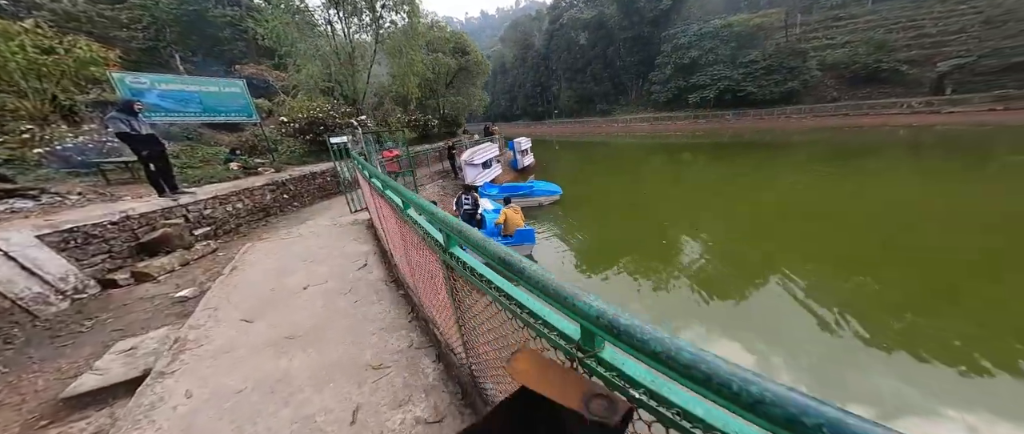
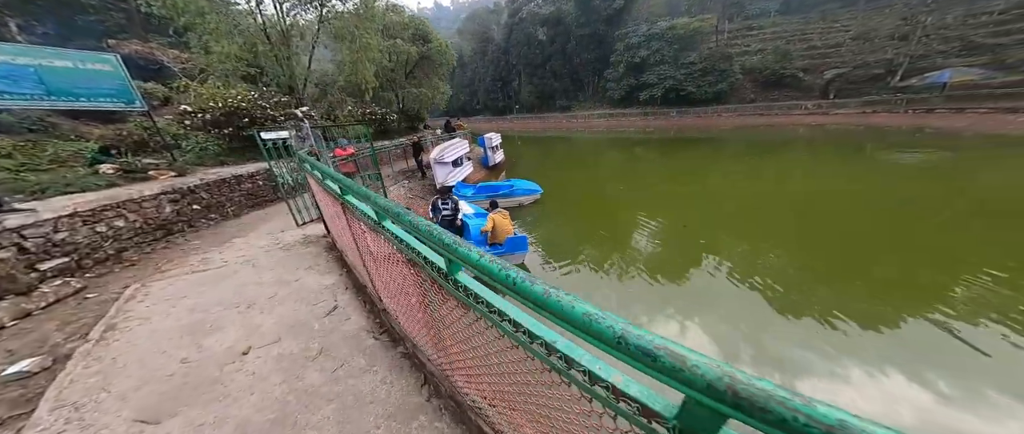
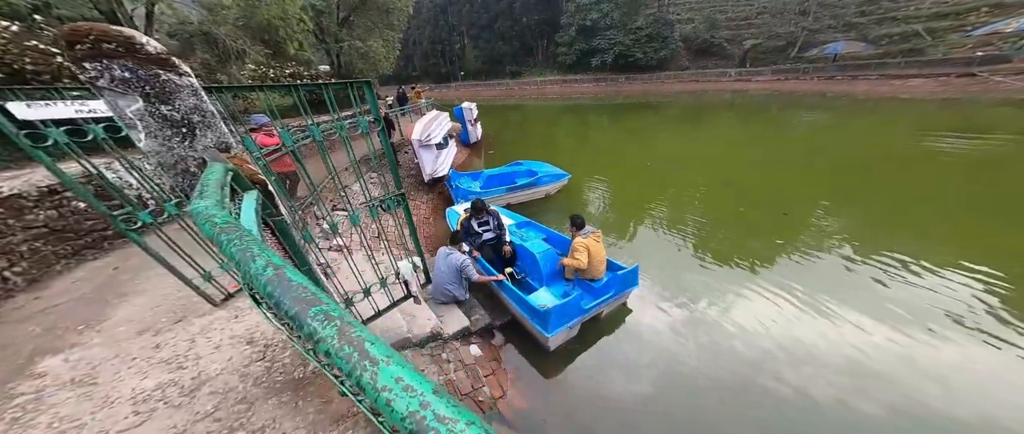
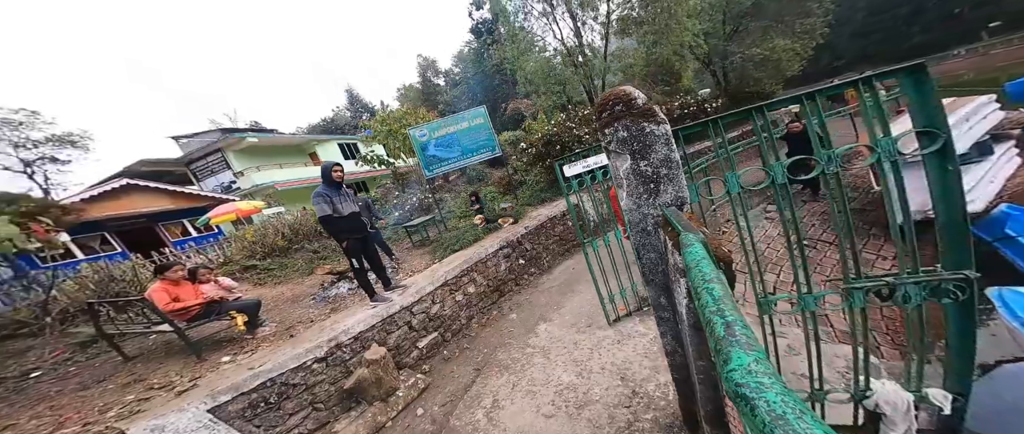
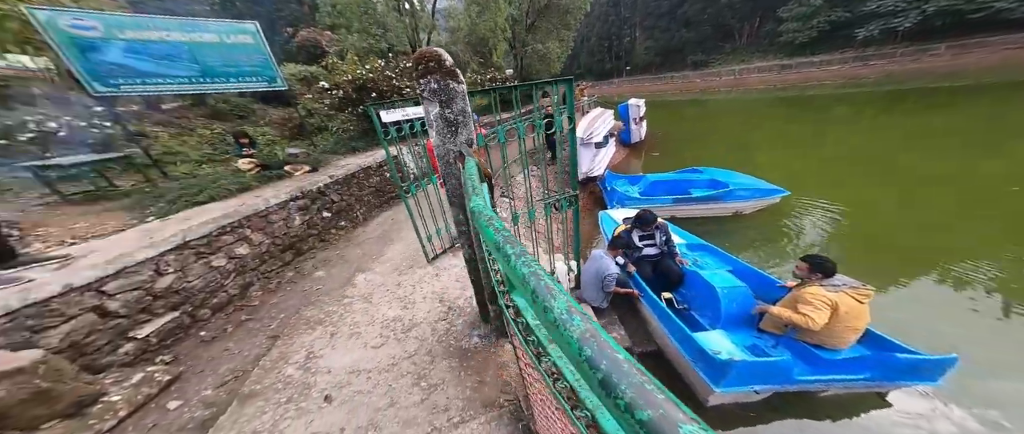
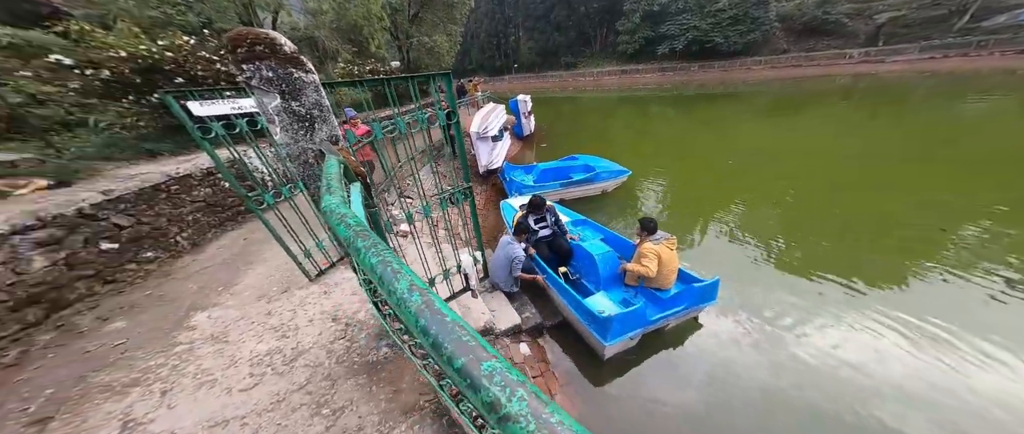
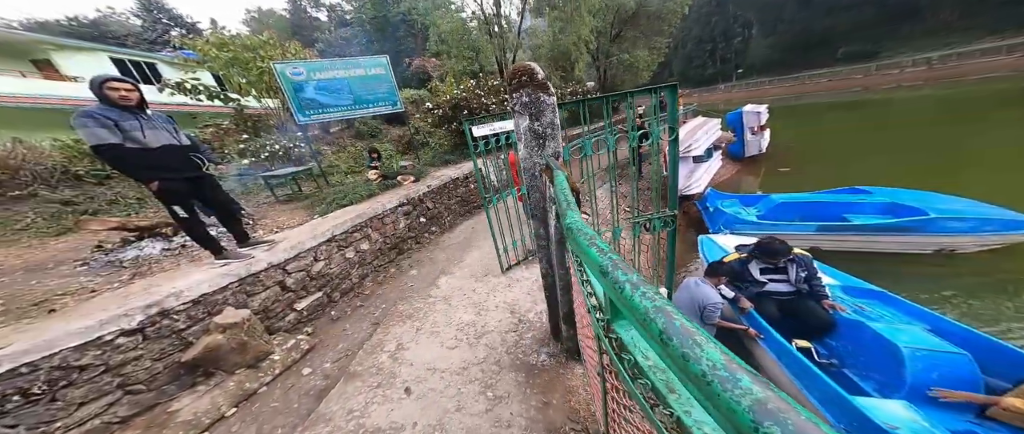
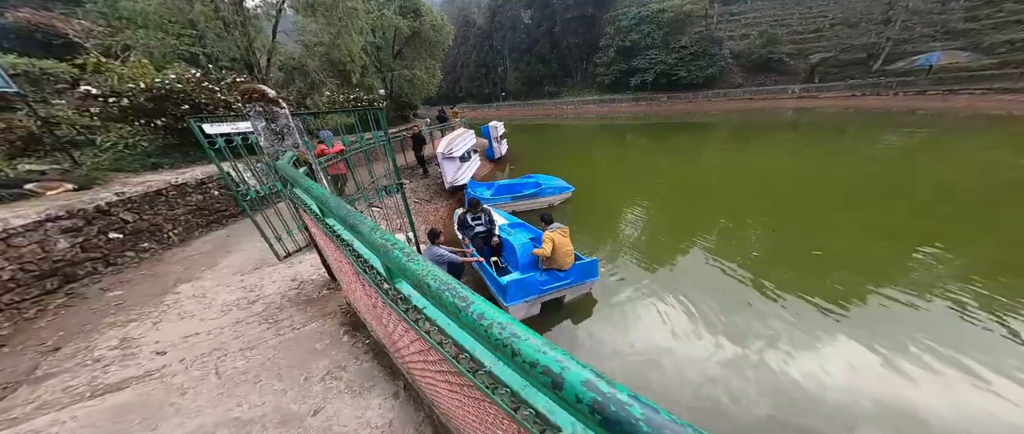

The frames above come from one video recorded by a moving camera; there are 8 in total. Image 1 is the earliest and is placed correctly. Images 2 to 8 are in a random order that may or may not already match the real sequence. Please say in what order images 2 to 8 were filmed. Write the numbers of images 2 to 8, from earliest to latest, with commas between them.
2, 8, 3, 6, 5, 7, 4
